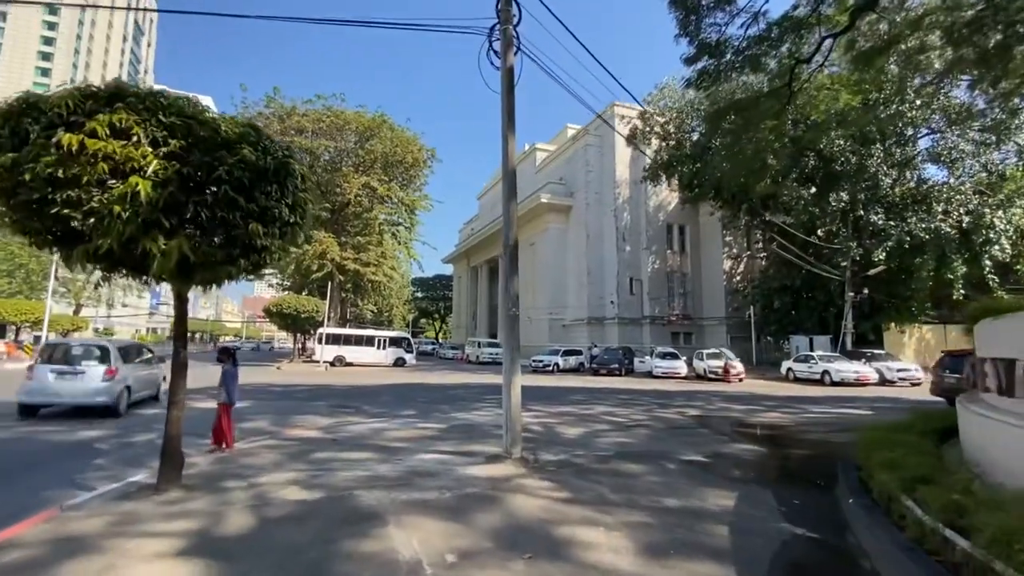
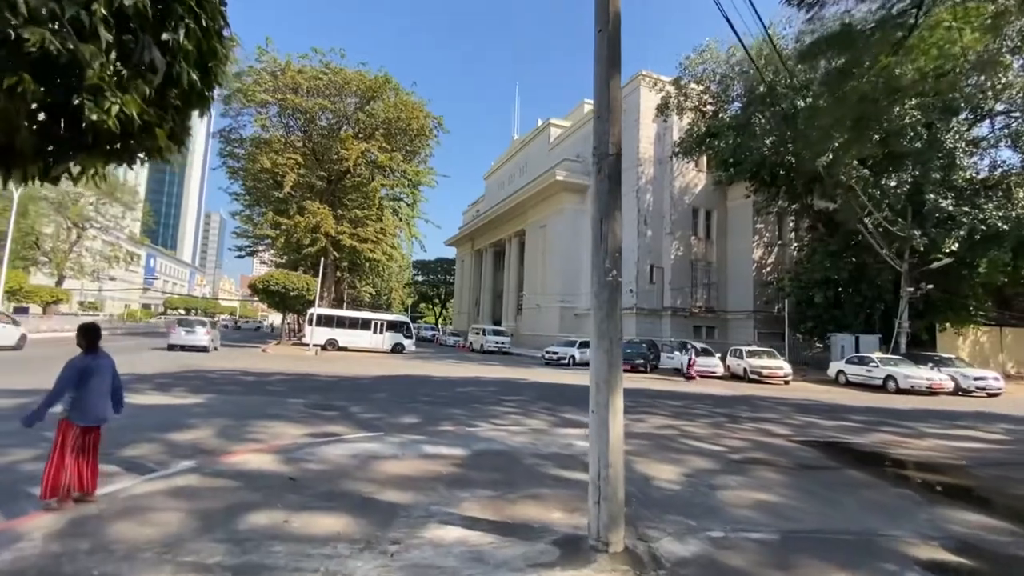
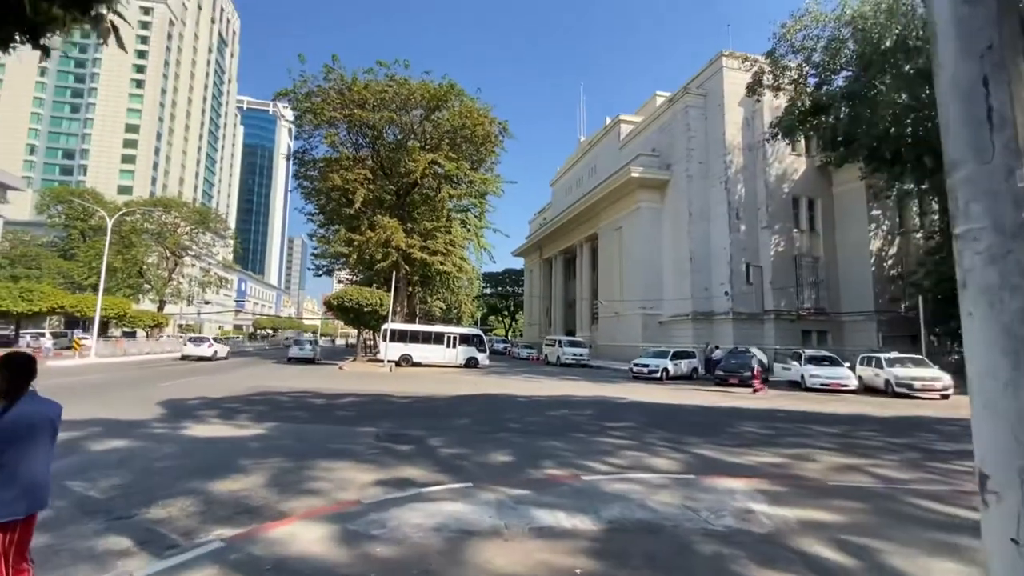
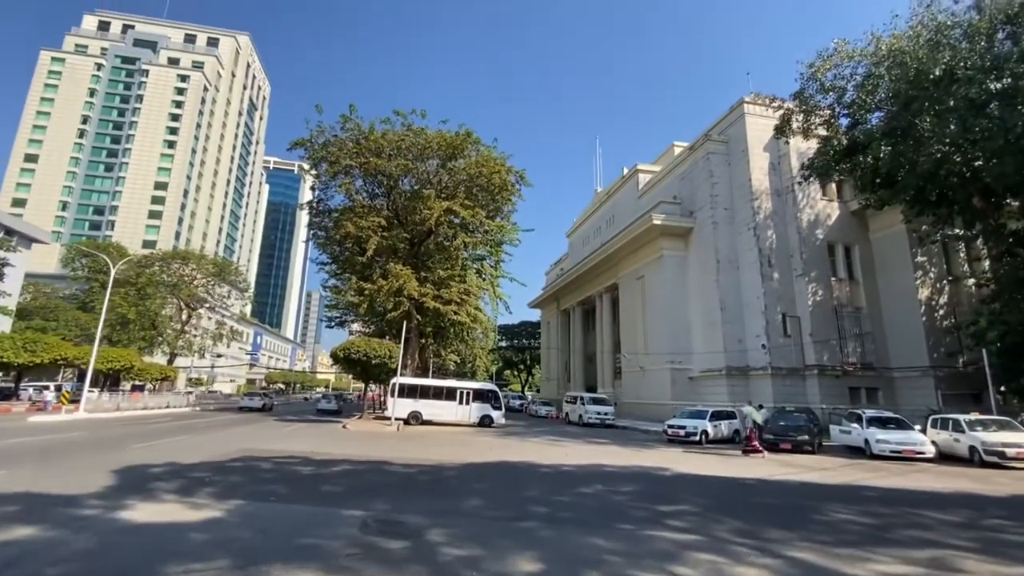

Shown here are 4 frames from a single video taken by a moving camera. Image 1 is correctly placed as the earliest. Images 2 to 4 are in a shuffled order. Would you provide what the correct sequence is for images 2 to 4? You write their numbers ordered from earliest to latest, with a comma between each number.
2, 3, 4
